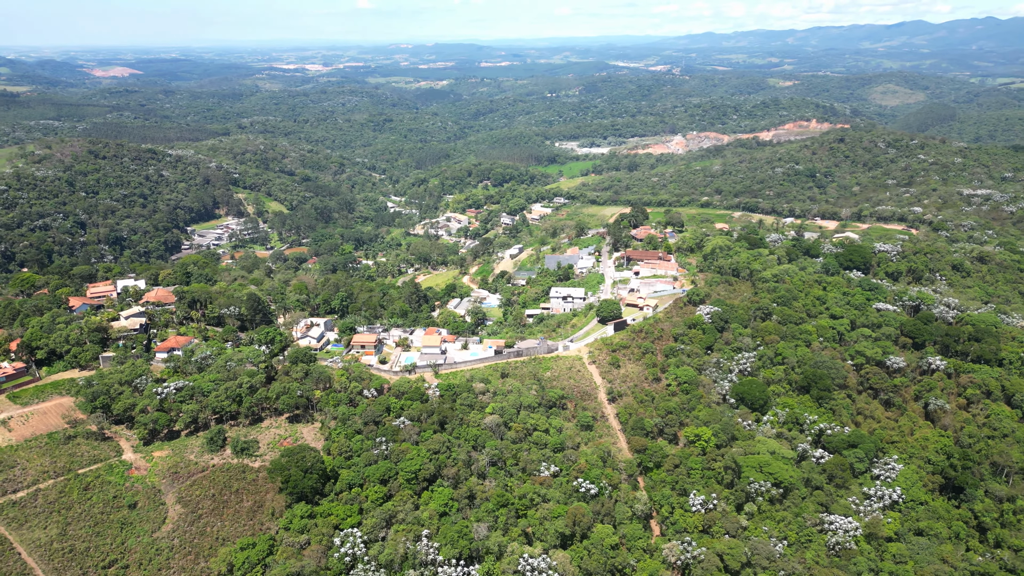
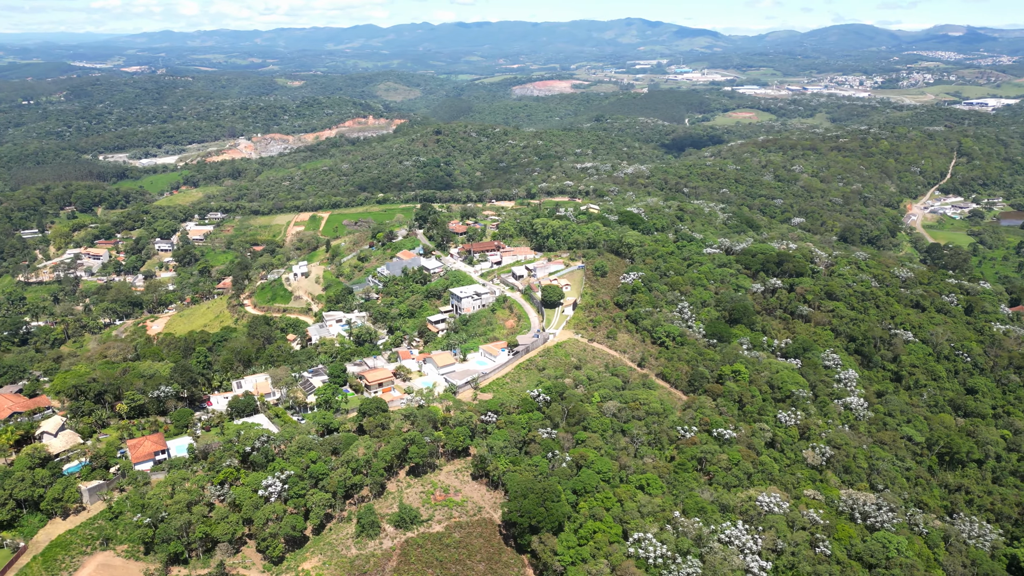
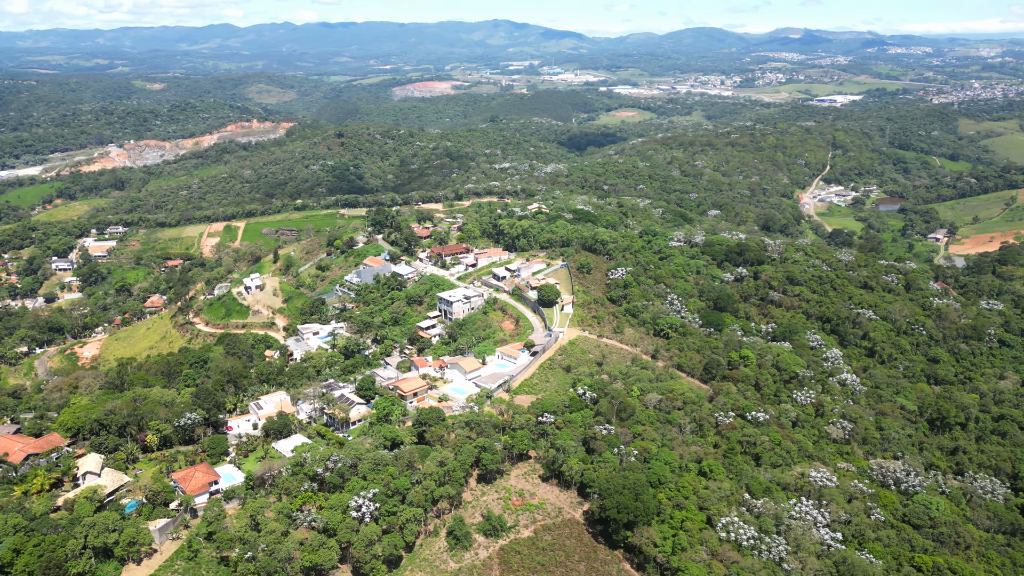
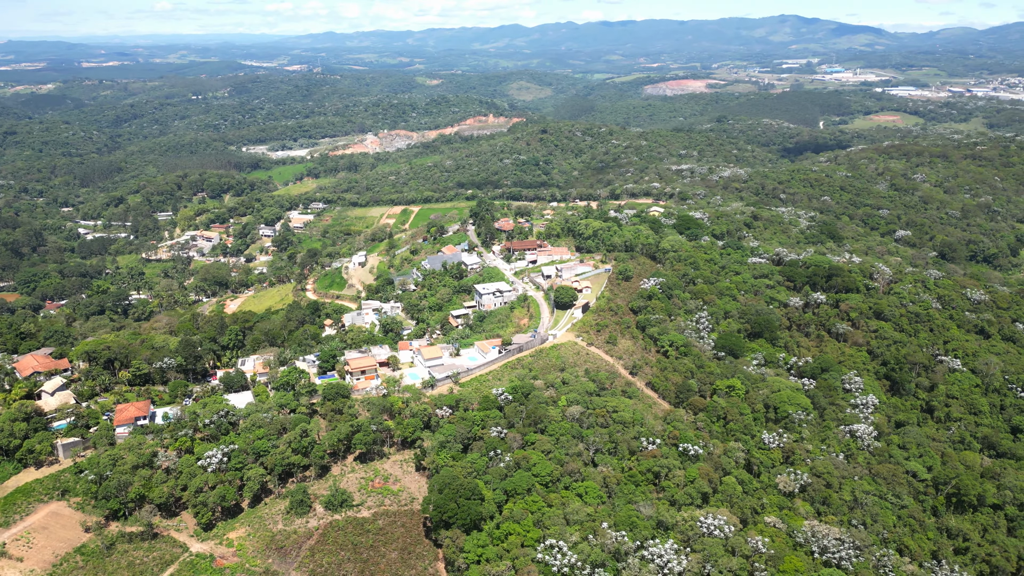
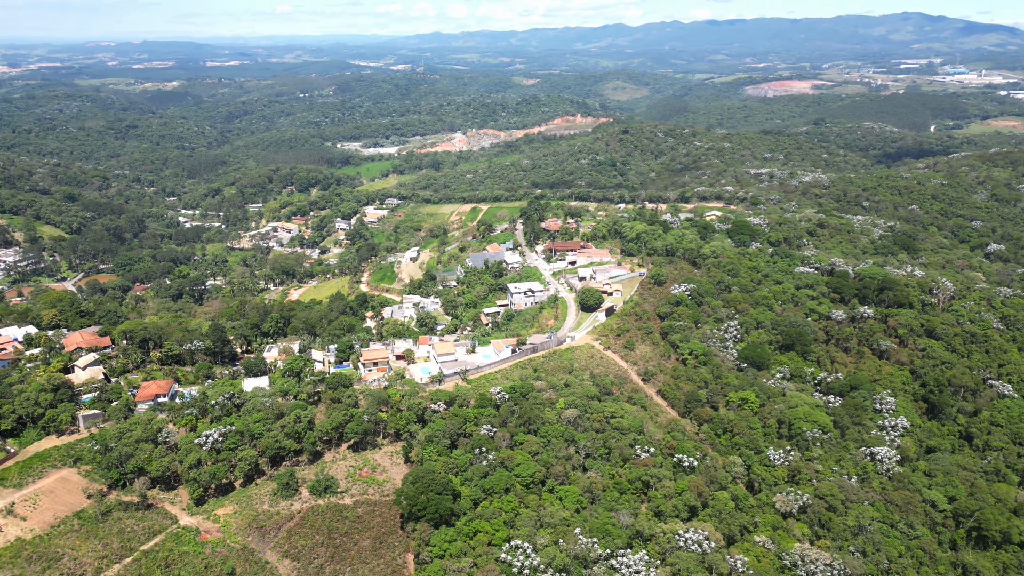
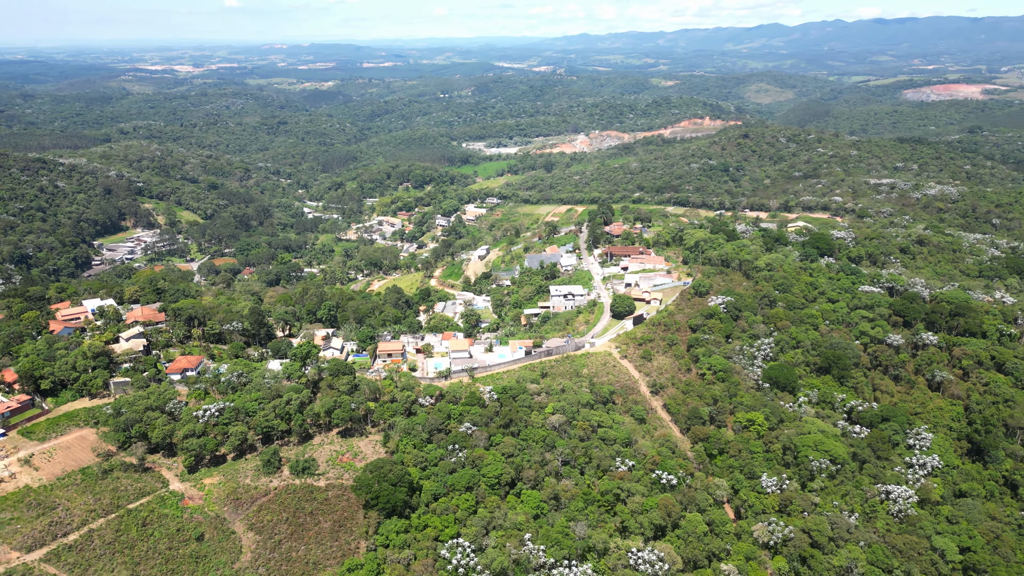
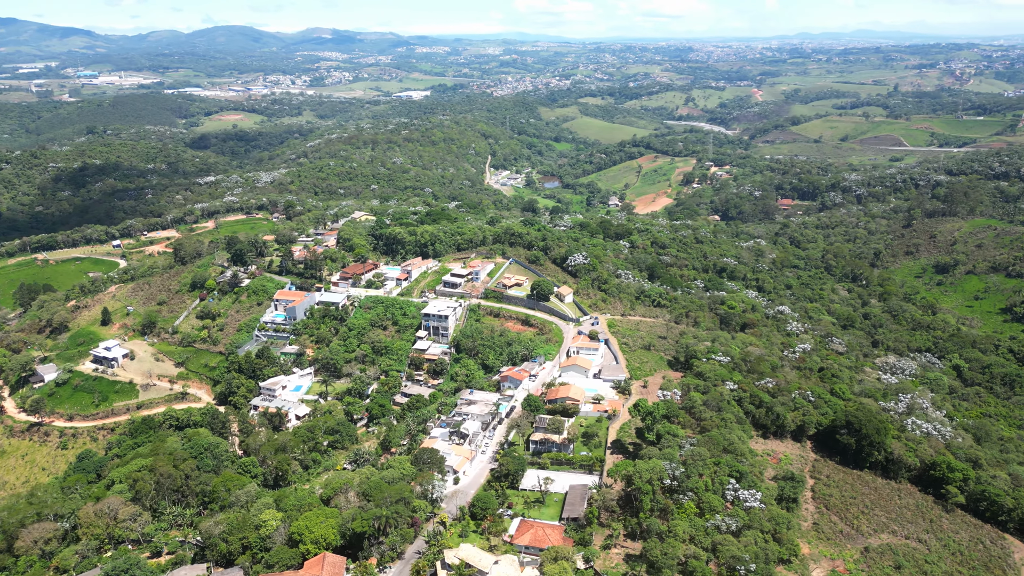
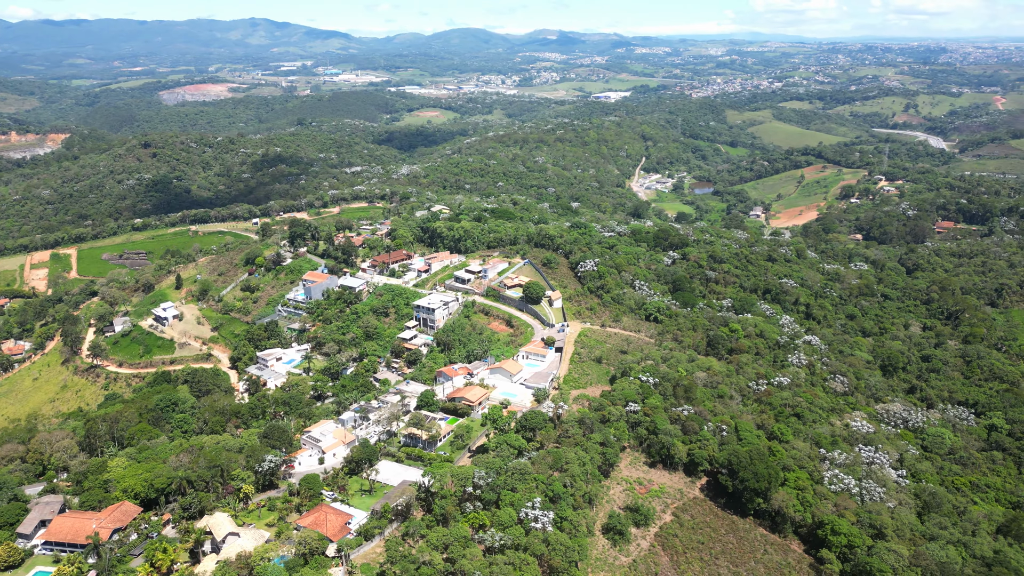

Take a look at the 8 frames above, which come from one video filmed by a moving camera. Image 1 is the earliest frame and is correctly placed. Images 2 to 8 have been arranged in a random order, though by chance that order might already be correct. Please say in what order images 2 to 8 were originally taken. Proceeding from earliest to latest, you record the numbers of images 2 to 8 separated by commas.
6, 5, 4, 2, 3, 8, 7
